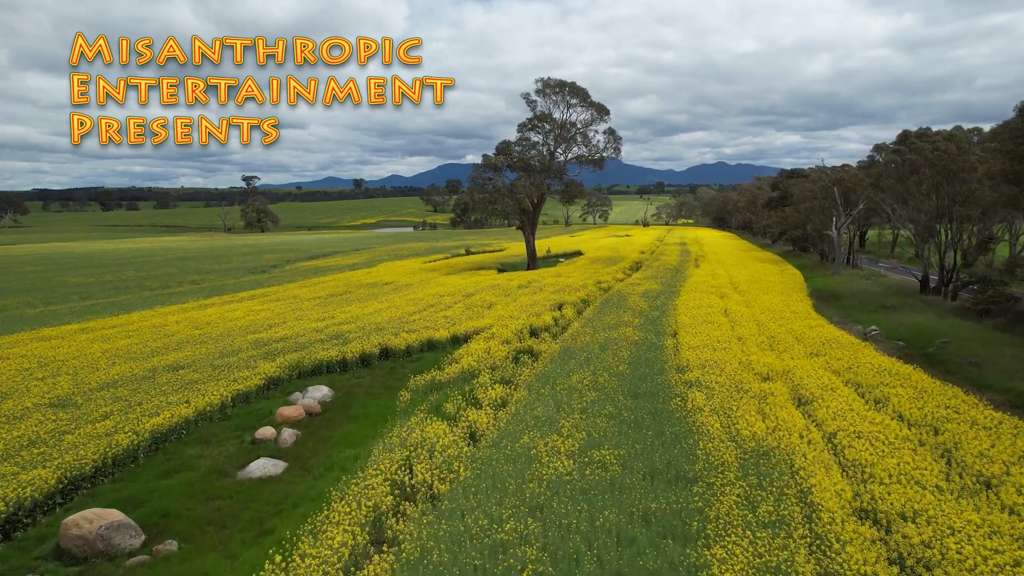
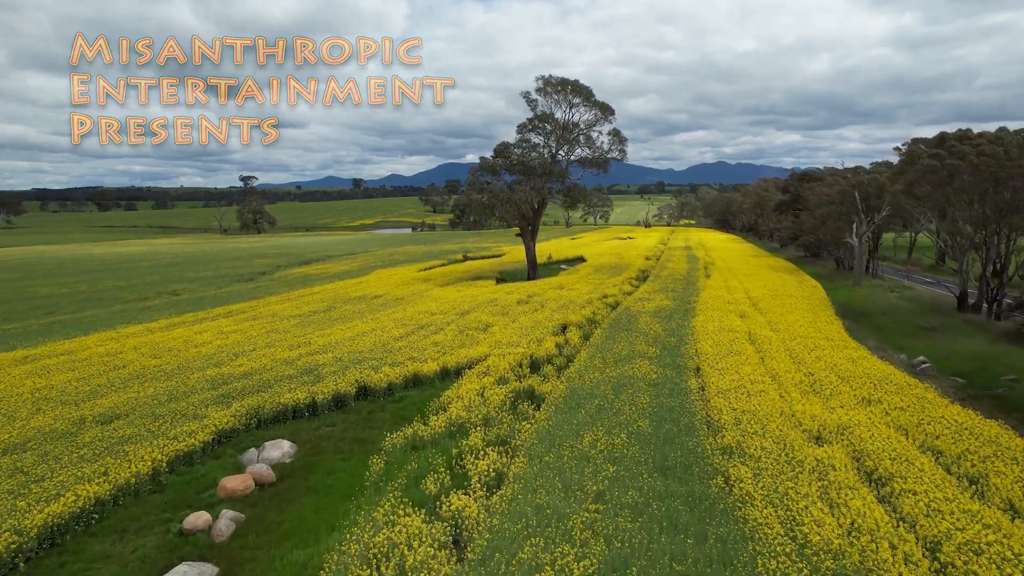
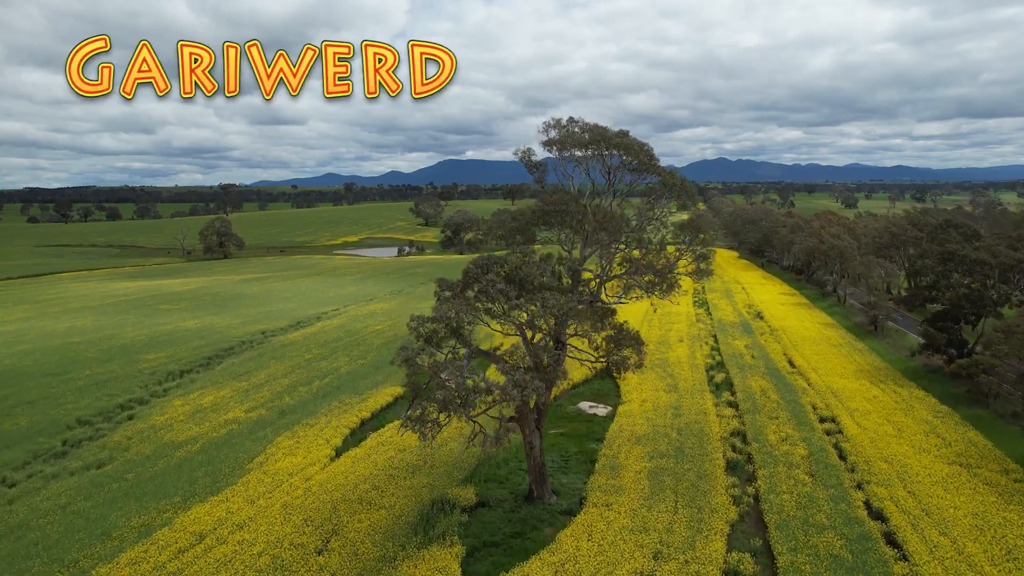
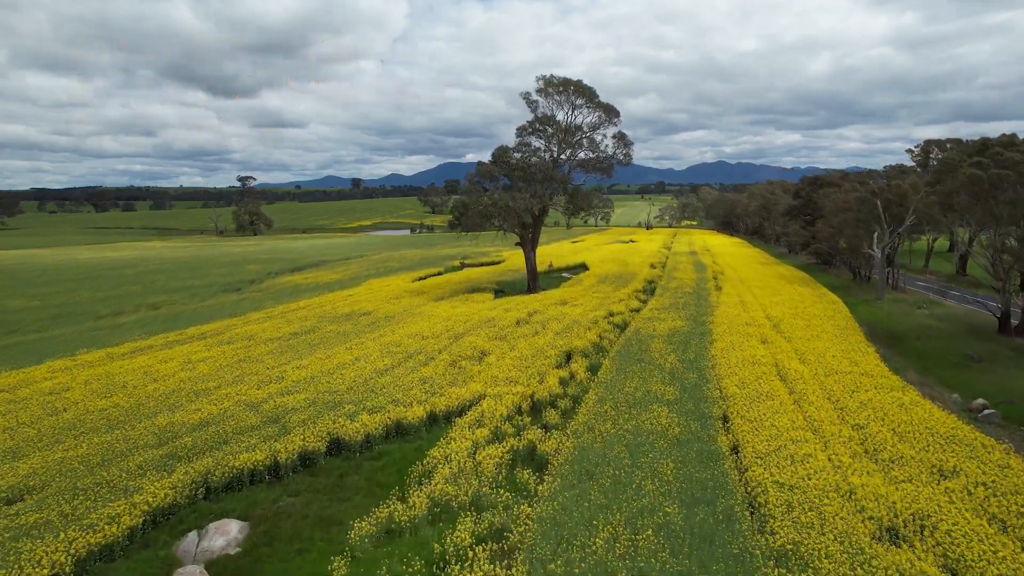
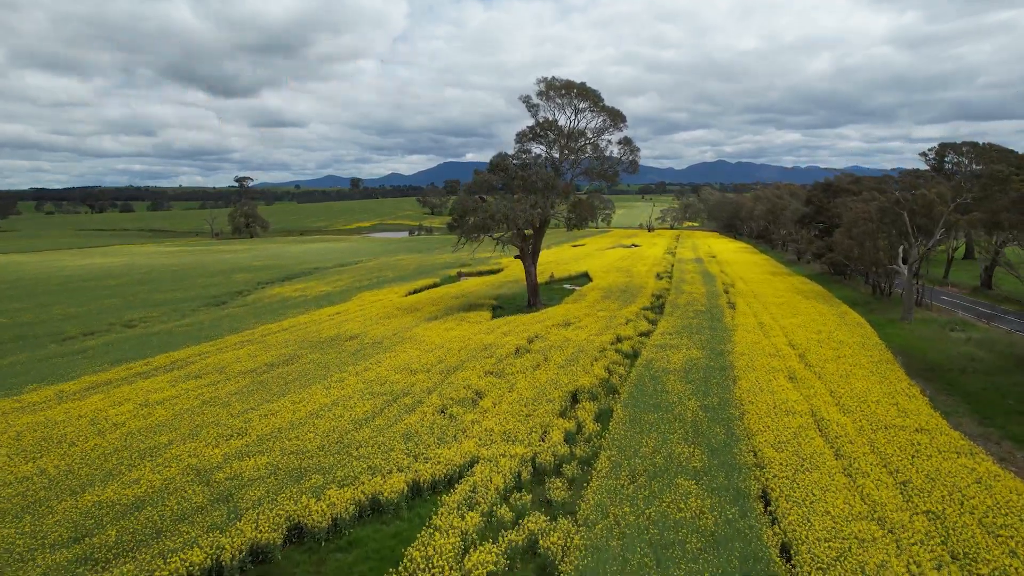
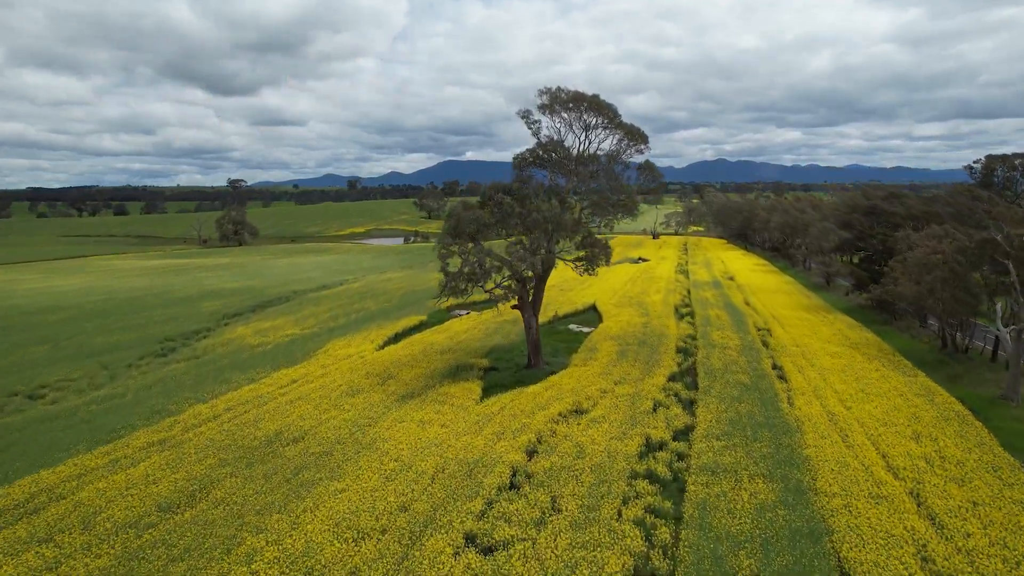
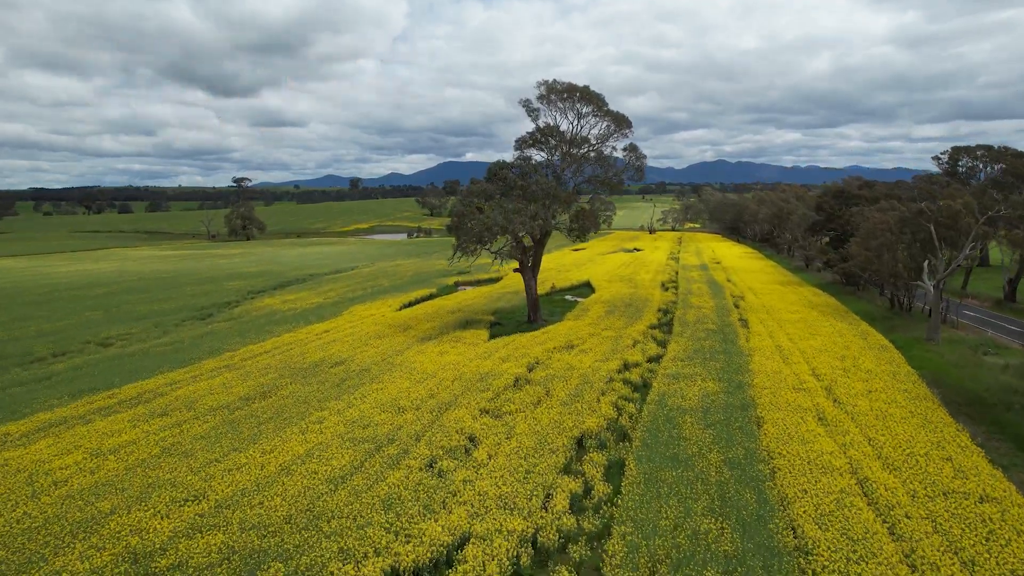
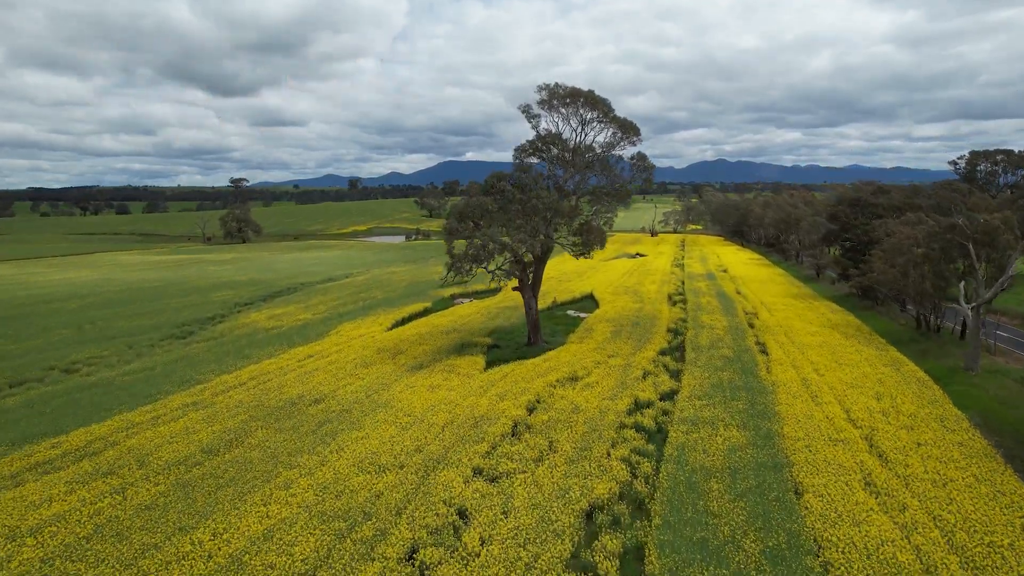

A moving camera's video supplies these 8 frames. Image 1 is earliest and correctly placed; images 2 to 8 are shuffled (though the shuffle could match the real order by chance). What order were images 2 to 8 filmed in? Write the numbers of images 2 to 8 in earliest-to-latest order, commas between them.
2, 4, 5, 7, 8, 6, 3
